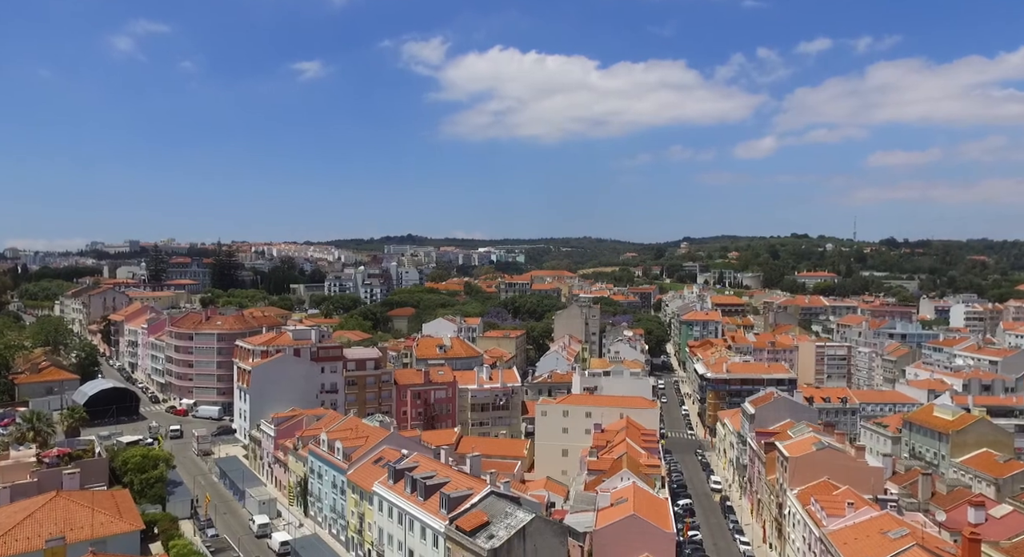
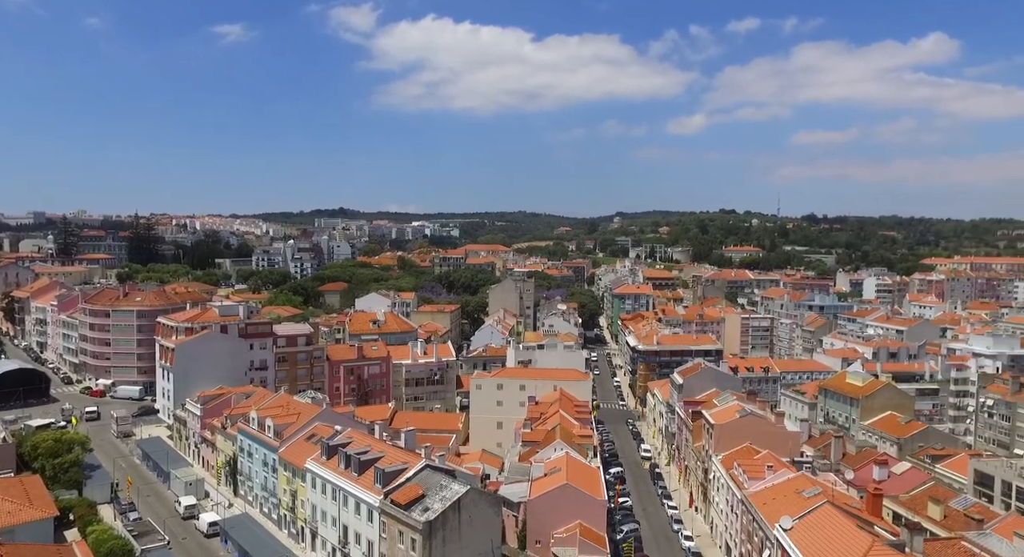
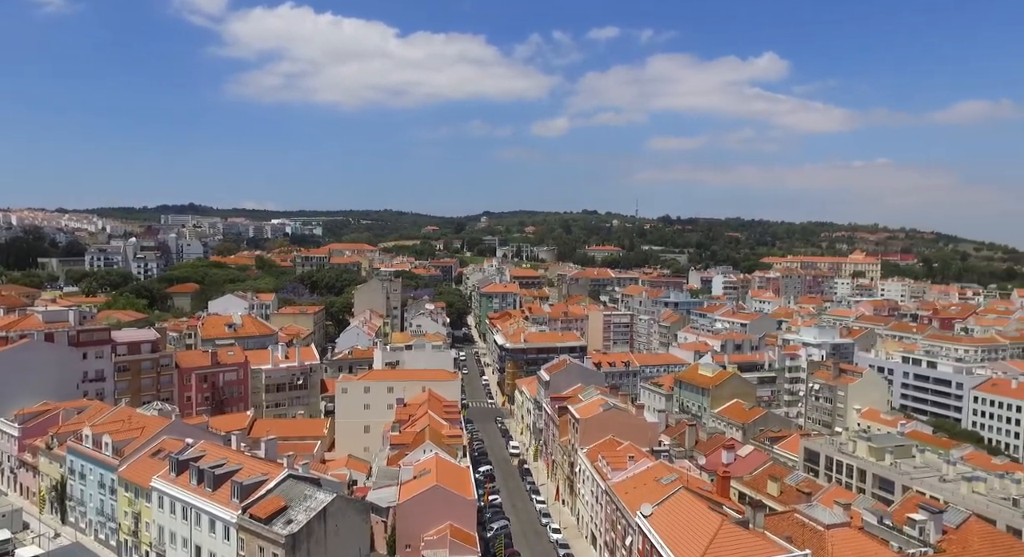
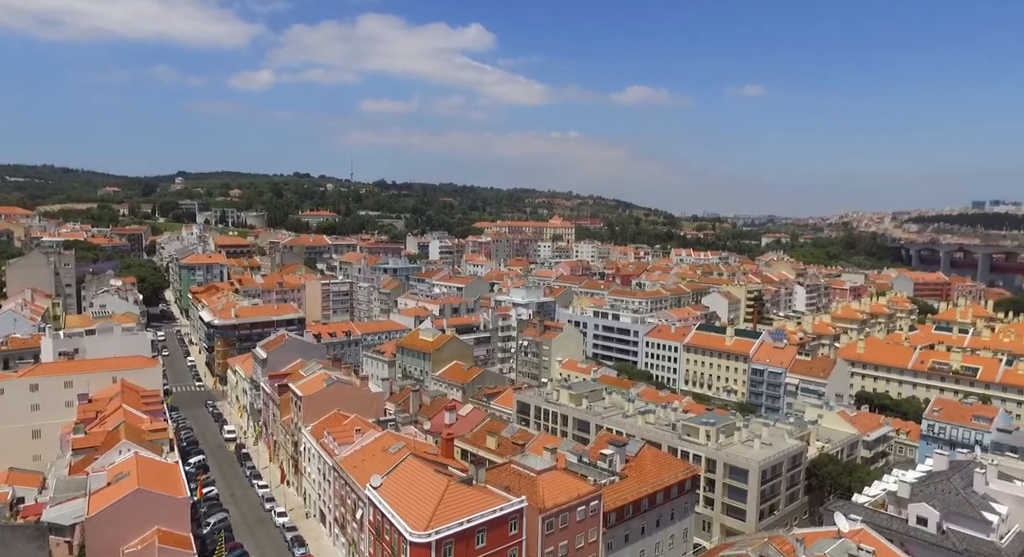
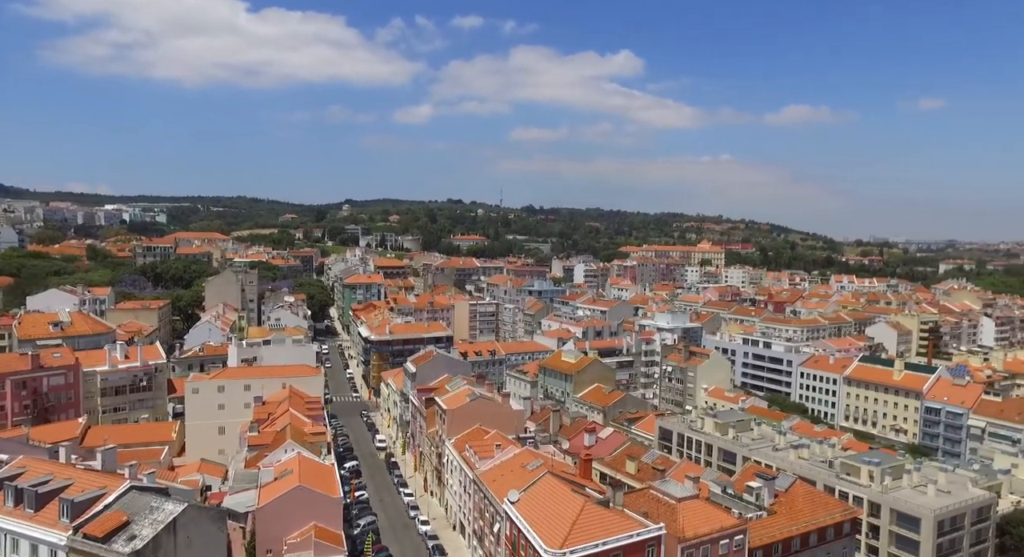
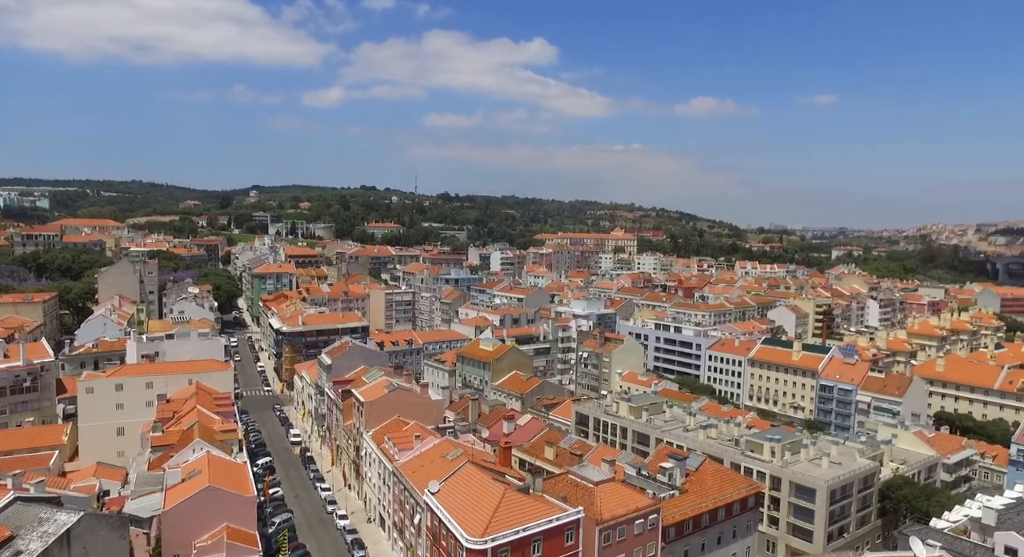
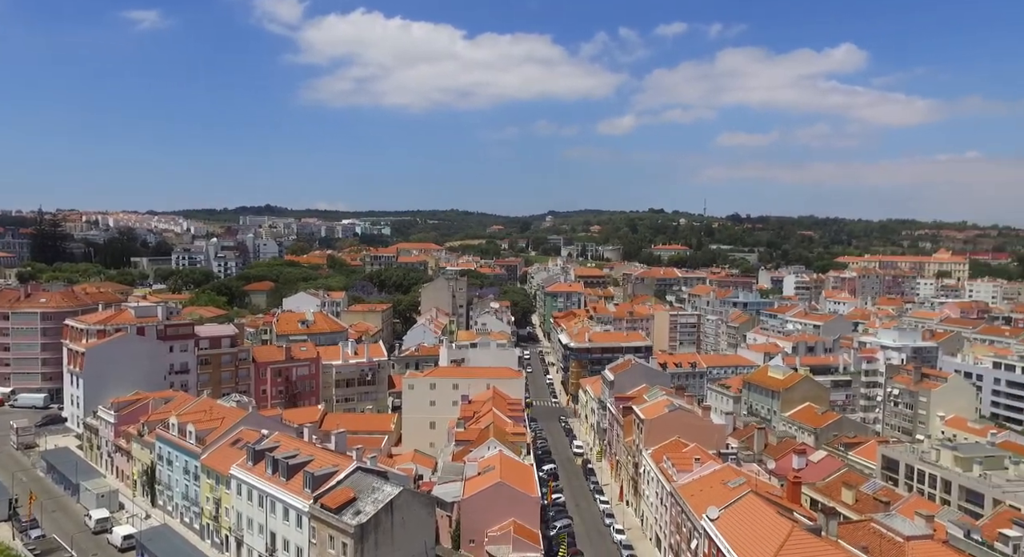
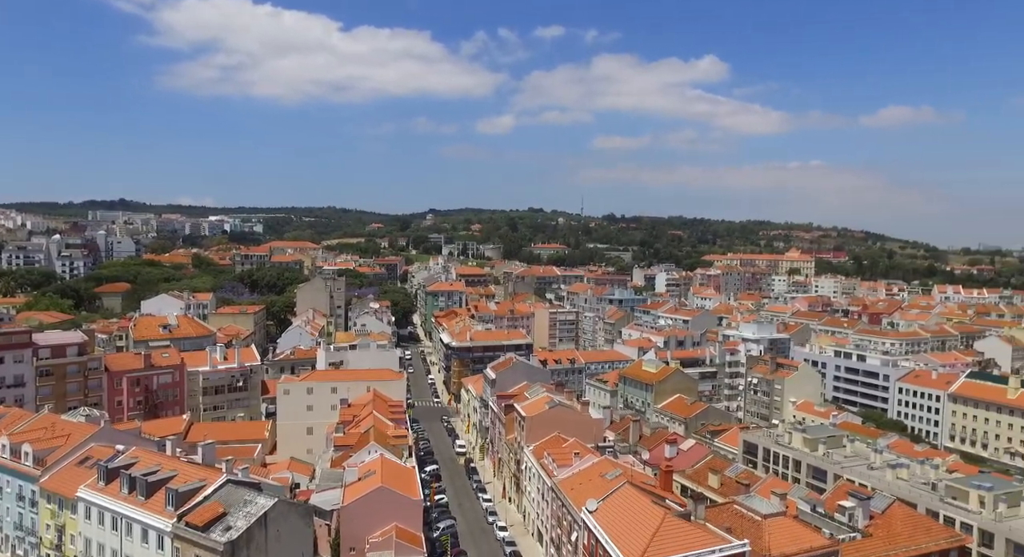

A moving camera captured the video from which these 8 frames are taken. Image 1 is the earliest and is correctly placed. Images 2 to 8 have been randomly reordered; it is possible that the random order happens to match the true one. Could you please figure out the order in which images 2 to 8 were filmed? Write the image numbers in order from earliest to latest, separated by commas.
2, 7, 3, 8, 5, 6, 4
